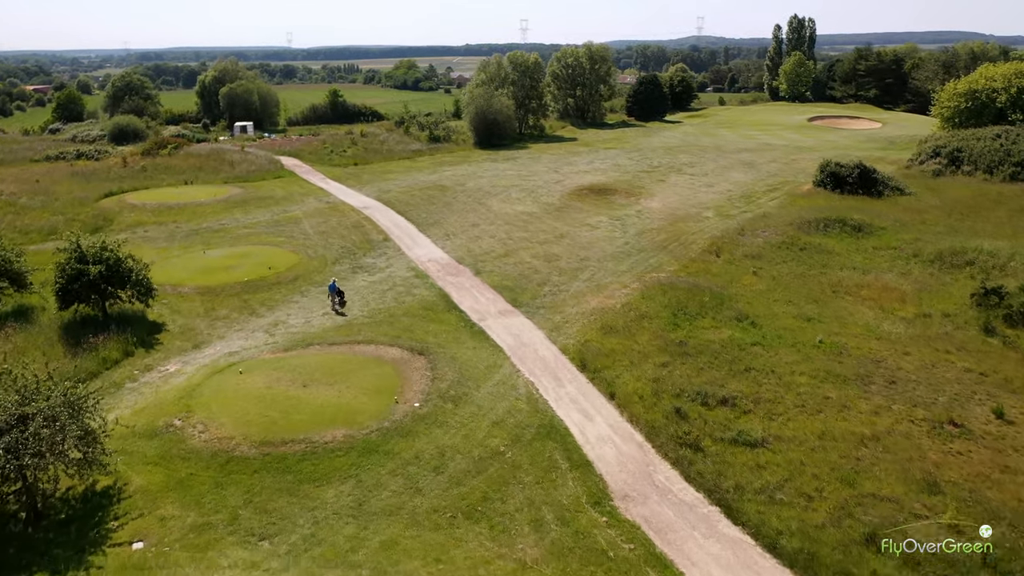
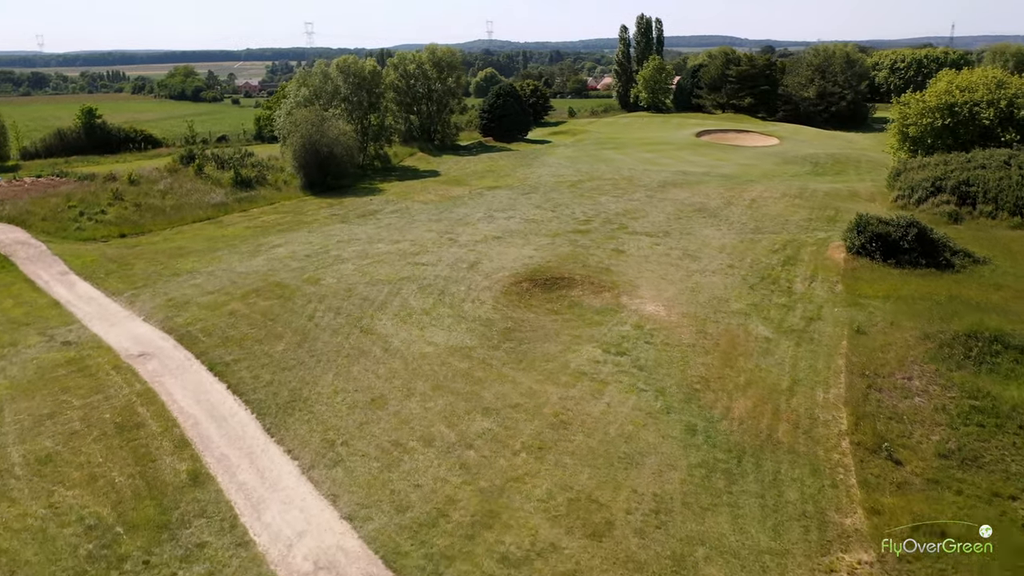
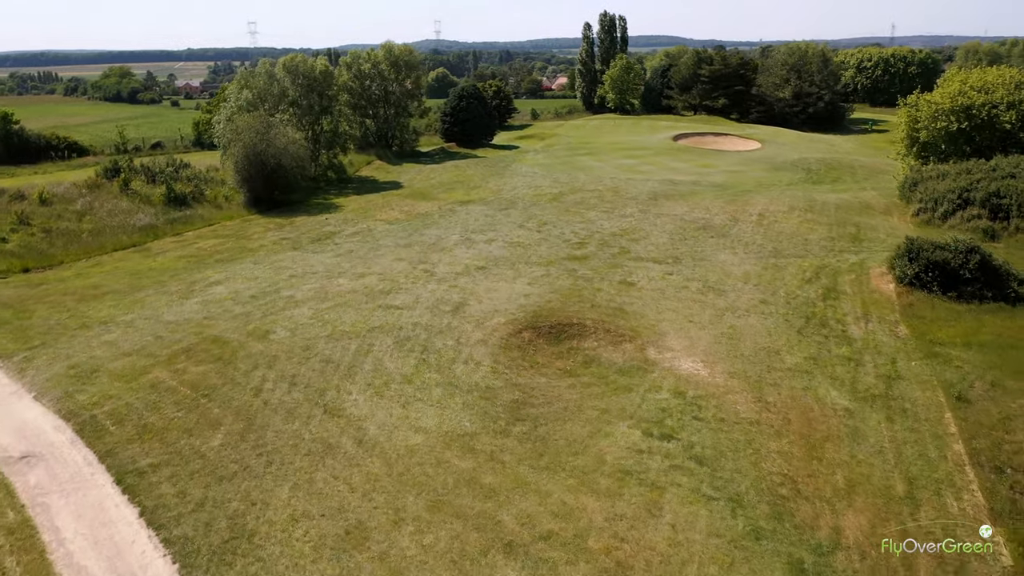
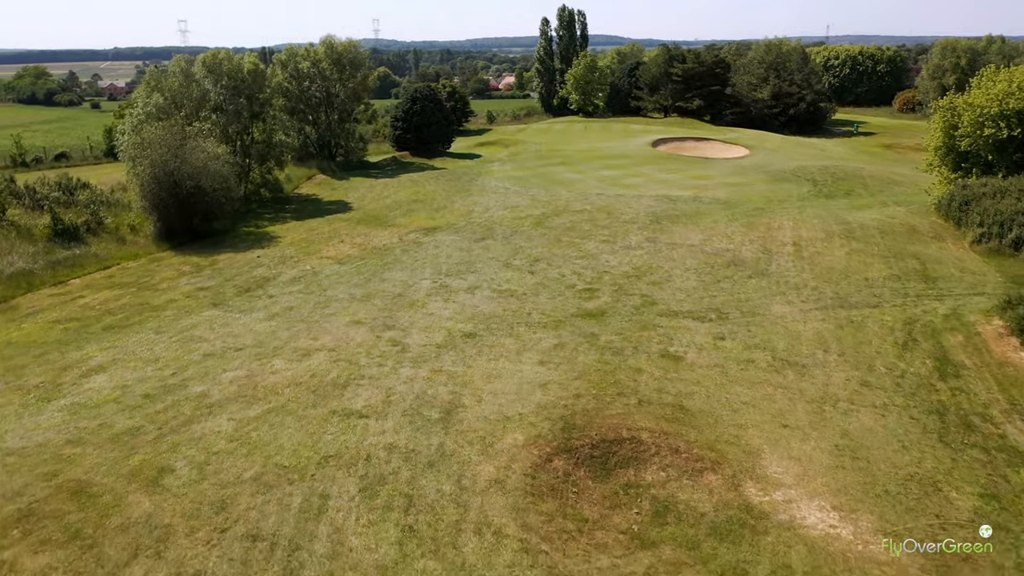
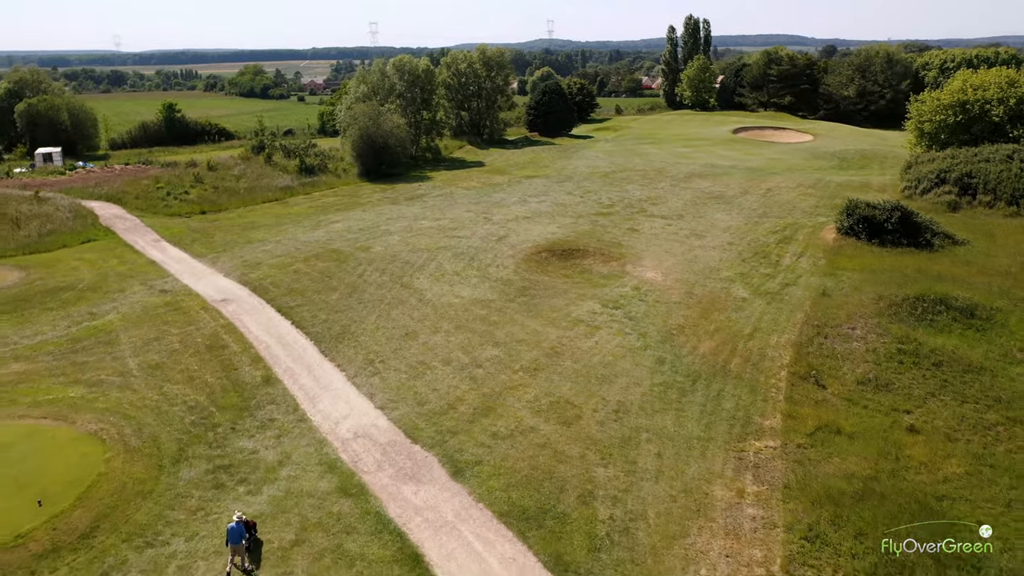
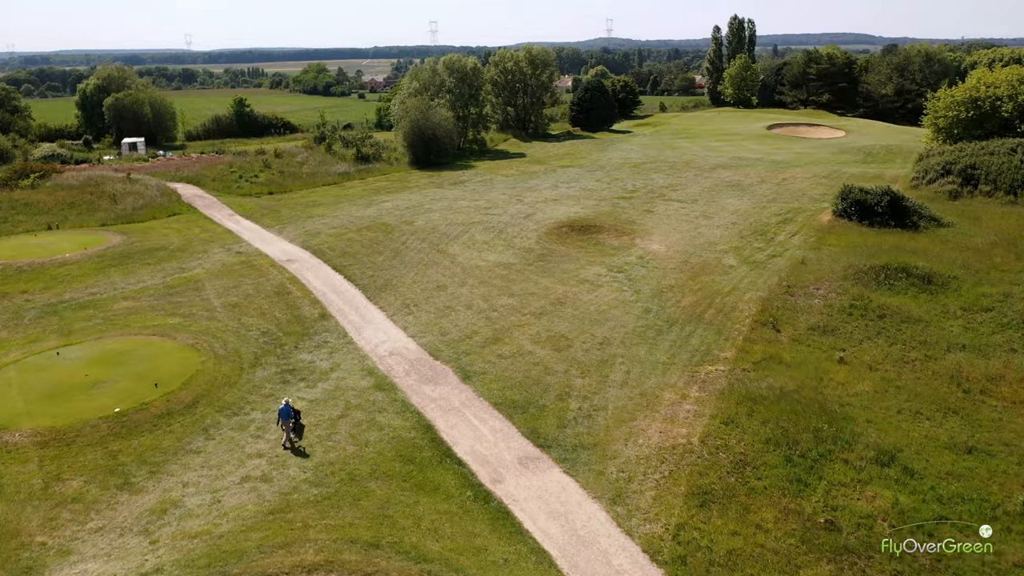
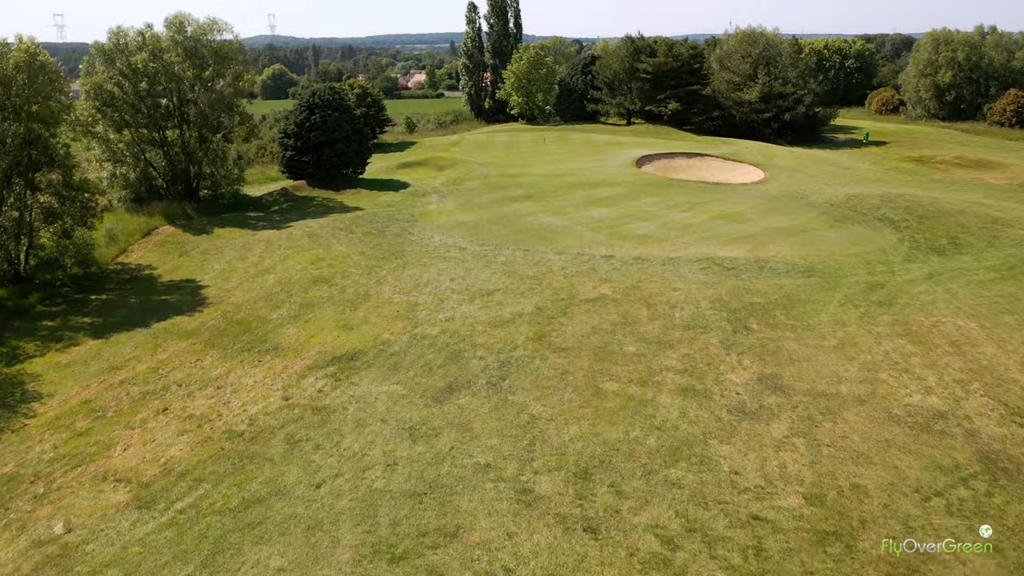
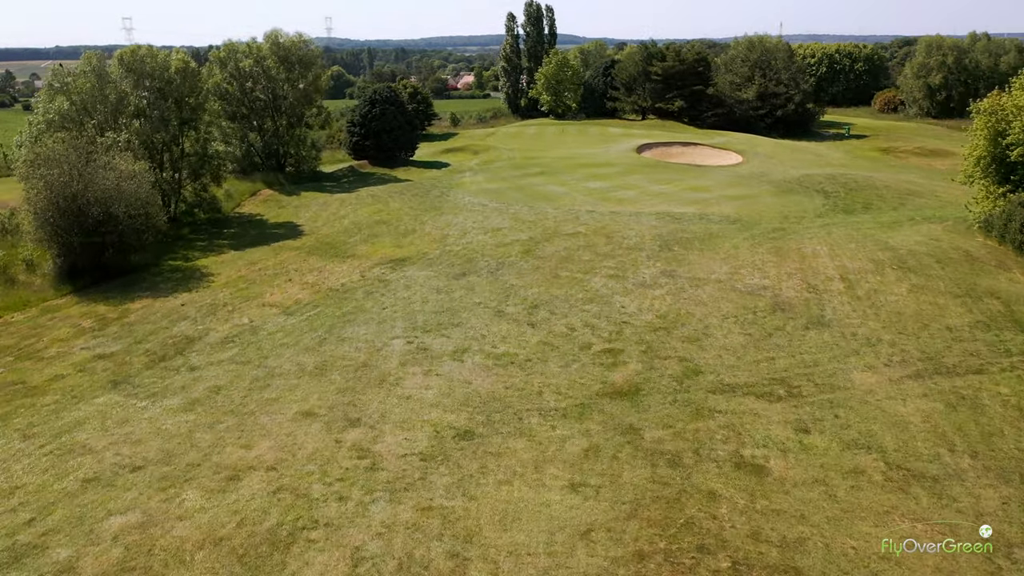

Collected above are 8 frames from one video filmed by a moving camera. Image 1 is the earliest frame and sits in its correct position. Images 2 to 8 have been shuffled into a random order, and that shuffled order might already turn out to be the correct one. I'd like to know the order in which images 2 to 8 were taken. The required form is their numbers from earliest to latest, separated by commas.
6, 5, 2, 3, 4, 8, 7
